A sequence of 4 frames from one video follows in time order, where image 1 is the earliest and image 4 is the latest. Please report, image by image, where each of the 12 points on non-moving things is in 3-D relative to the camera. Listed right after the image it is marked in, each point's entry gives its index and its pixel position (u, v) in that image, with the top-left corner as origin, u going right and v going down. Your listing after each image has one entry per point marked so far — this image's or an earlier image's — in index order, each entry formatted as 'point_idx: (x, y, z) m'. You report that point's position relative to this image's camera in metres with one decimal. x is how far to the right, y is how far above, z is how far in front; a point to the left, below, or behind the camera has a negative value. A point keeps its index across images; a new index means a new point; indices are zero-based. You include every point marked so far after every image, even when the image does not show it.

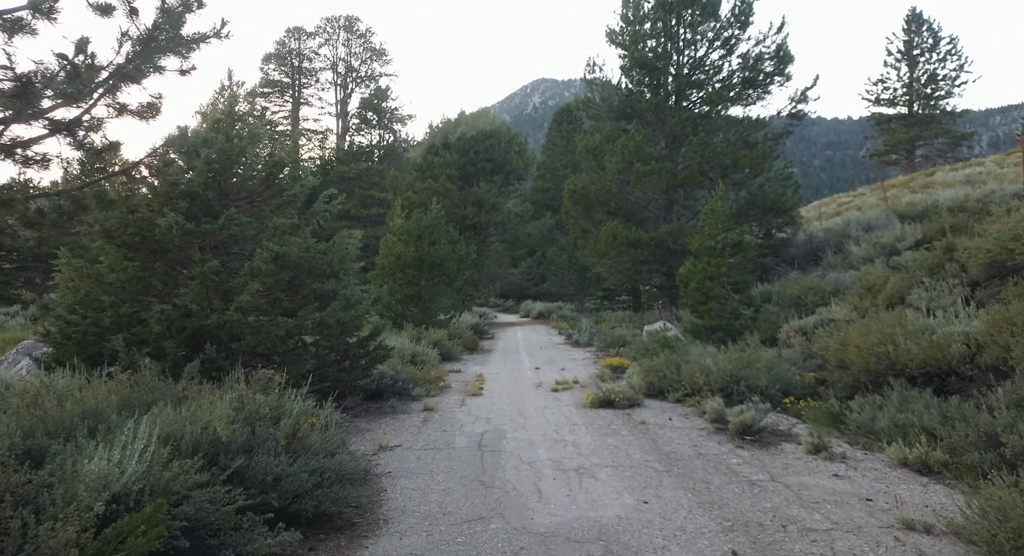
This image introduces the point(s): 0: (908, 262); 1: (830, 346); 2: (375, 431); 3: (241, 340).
0: (+8.0, +0.3, +14.0) m
1: (+5.1, -1.1, +11.0) m
2: (-1.7, -2.0, +8.7) m
3: (-3.5, -0.8, +9.1) m
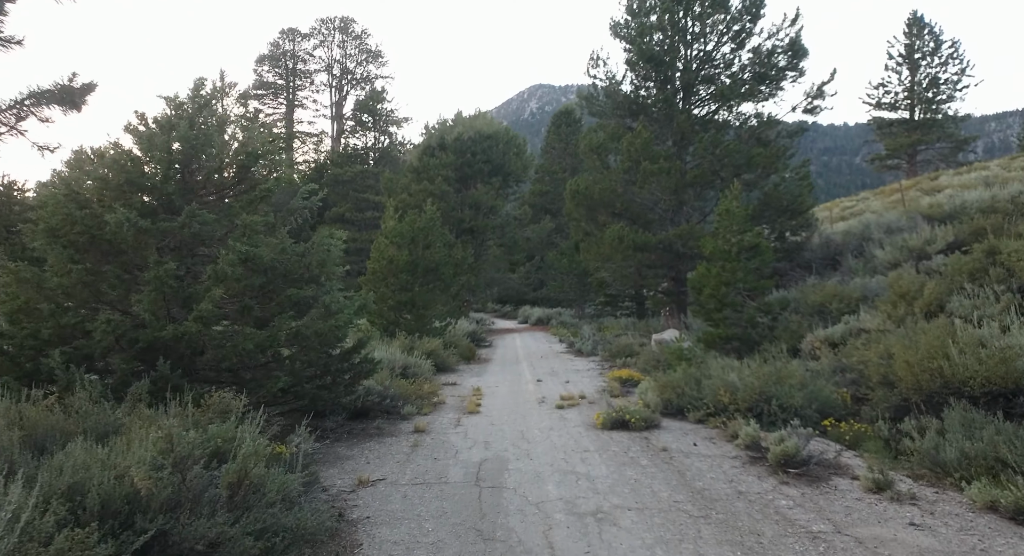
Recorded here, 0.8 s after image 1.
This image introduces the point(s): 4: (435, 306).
0: (+8.1, +0.2, +12.9) m
1: (+5.1, -1.2, +9.8) m
2: (-1.7, -2.0, +7.6) m
3: (-3.5, -0.9, +7.9) m
4: (-2.2, -0.8, +19.5) m
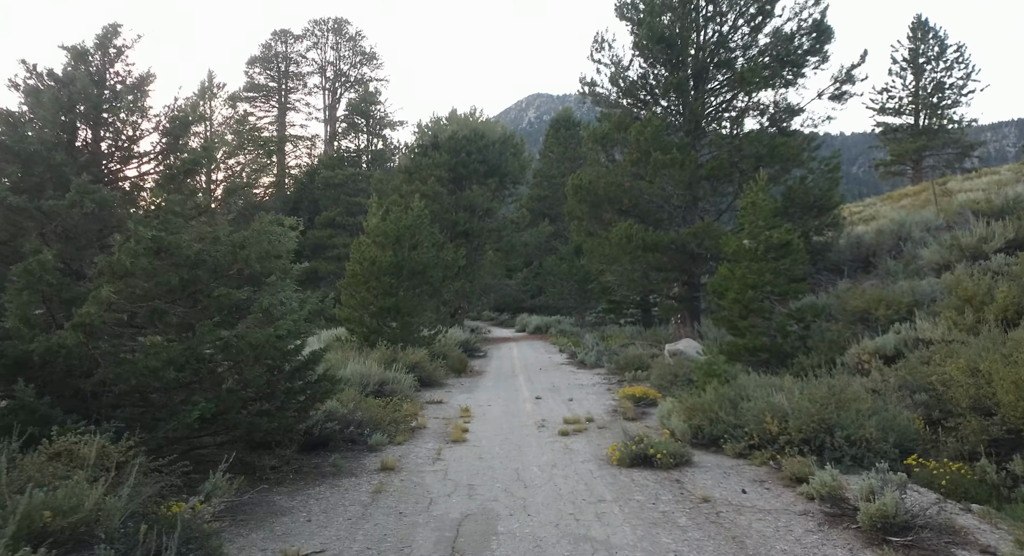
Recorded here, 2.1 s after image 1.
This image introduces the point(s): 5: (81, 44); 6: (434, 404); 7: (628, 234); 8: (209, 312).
0: (+8.0, +0.2, +11.0) m
1: (+5.0, -1.1, +7.9) m
2: (-1.8, -2.0, +5.6) m
3: (-3.6, -0.8, +6.0) m
4: (-2.3, -0.9, +17.6) m
5: (-4.5, +2.4, +7.2) m
6: (-1.4, -2.2, +12.0) m
7: (+2.9, +1.1, +16.9) m
8: (-3.0, -0.3, +6.8) m
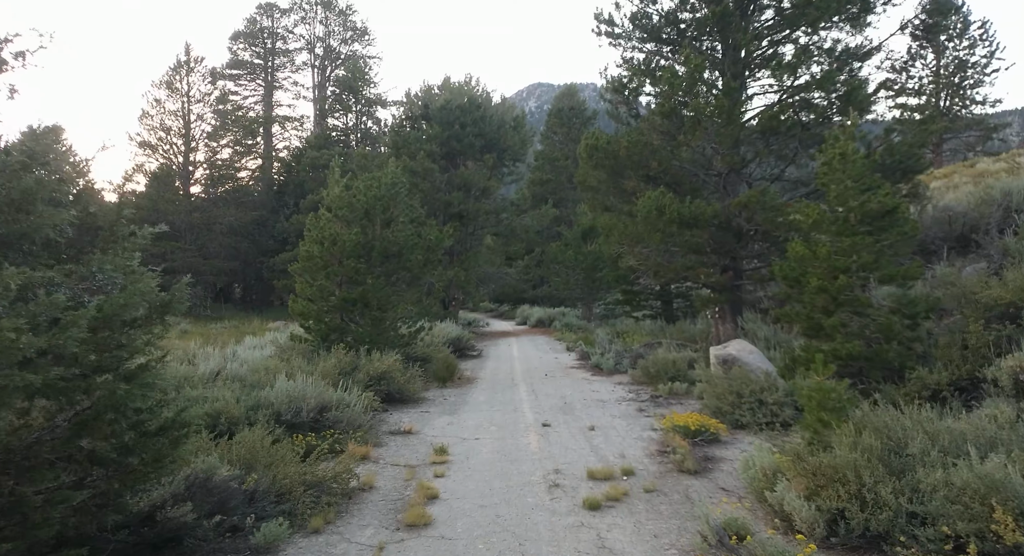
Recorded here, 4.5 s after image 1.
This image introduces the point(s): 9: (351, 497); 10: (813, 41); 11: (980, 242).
0: (+7.9, +0.4, +7.4) m
1: (+5.0, -0.9, +4.3) m
2: (-1.8, -1.8, +2.1) m
3: (-3.6, -0.7, +2.4) m
4: (-2.3, -0.6, +14.0) m
5: (-4.5, +2.6, +3.6) m
6: (-1.4, -1.9, +8.4) m
7: (+2.8, +1.4, +13.3) m
8: (-3.0, -0.1, +3.2) m
9: (-1.4, -1.9, +6.0) m
10: (+6.2, +5.0, +14.4) m
11: (+8.4, +0.7, +12.5) m
